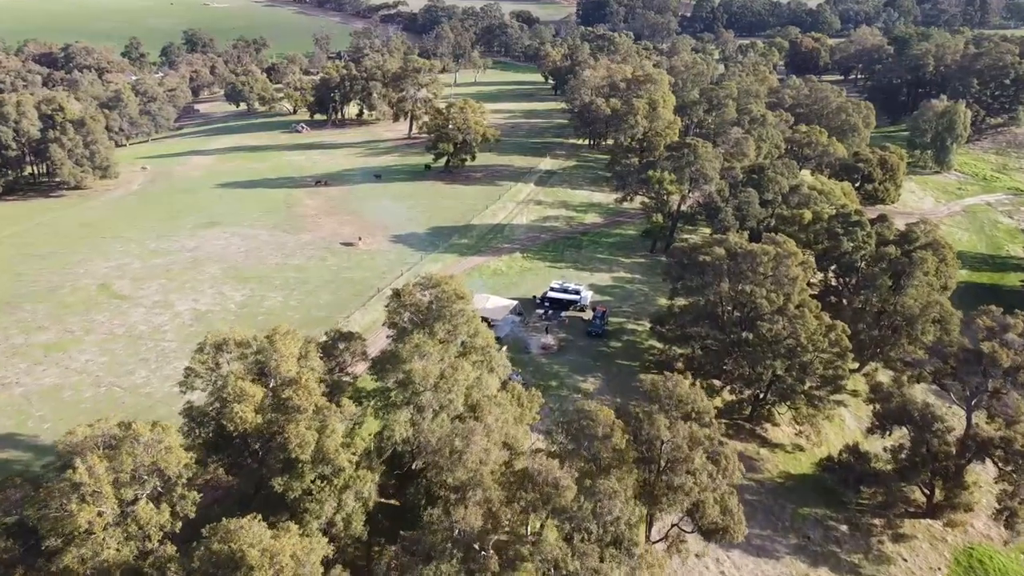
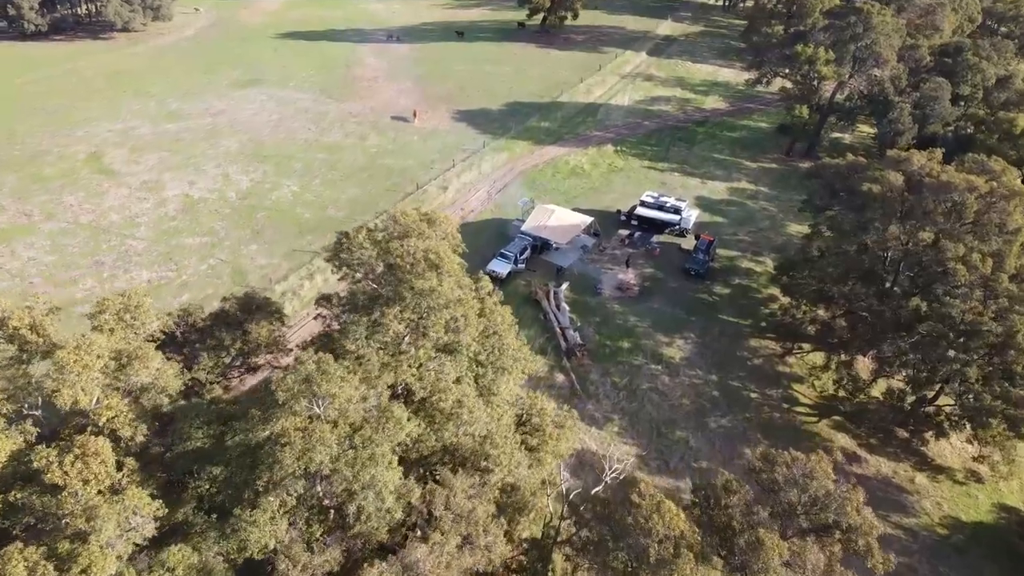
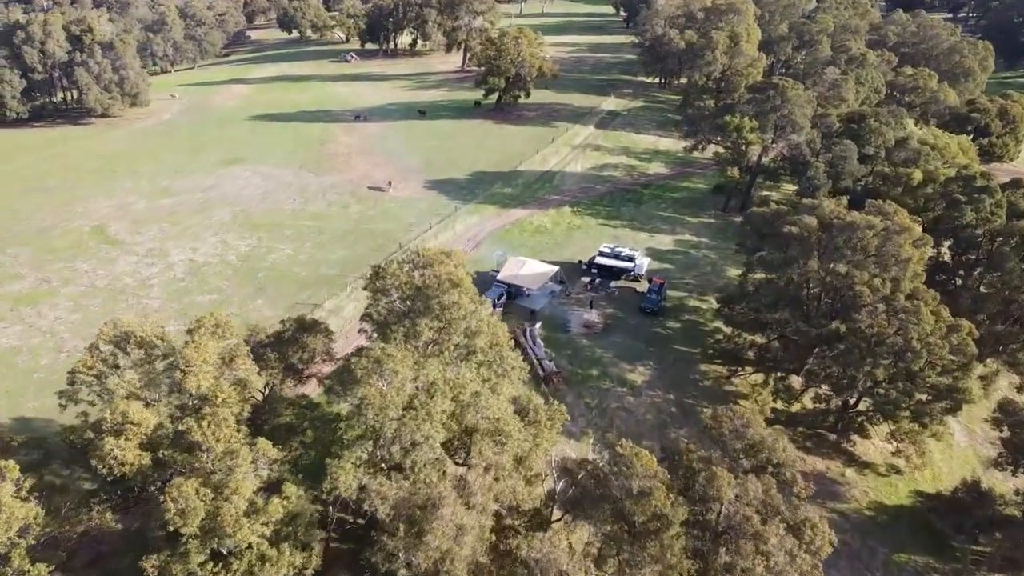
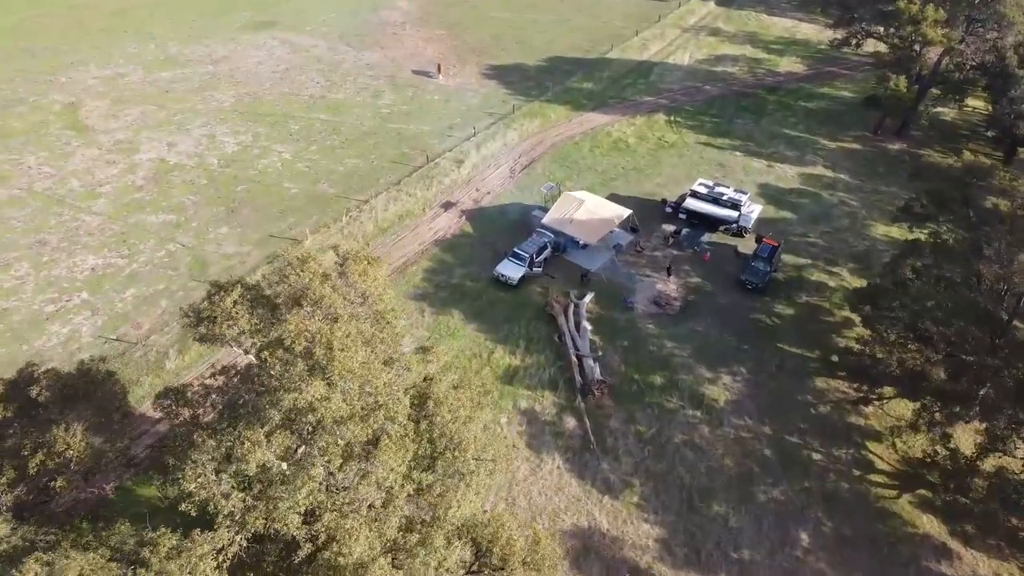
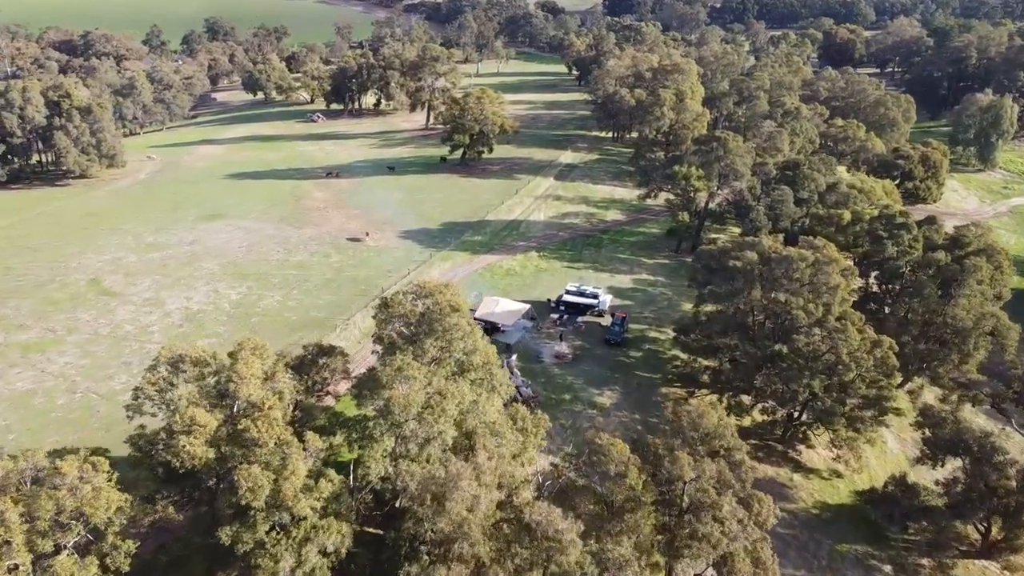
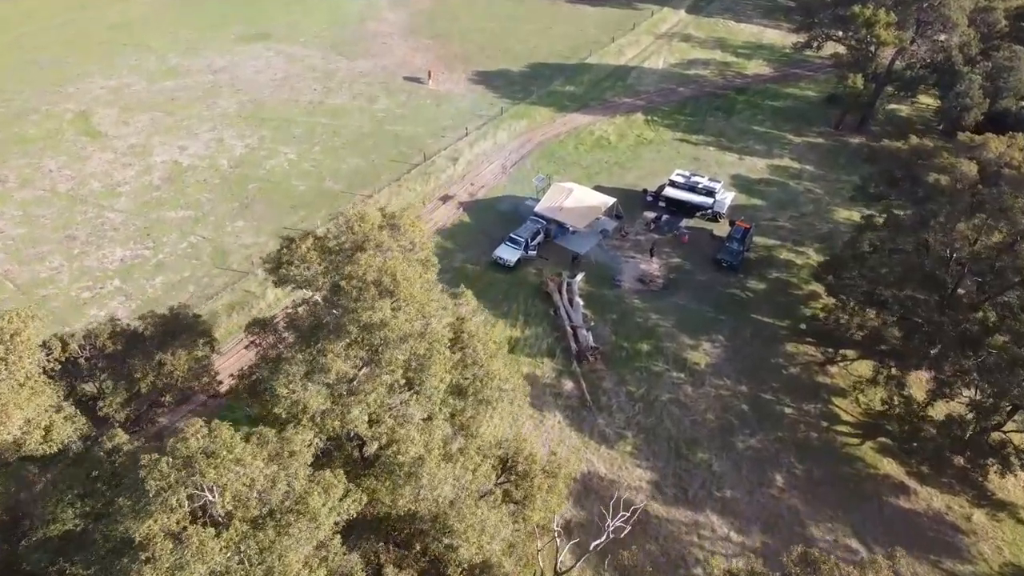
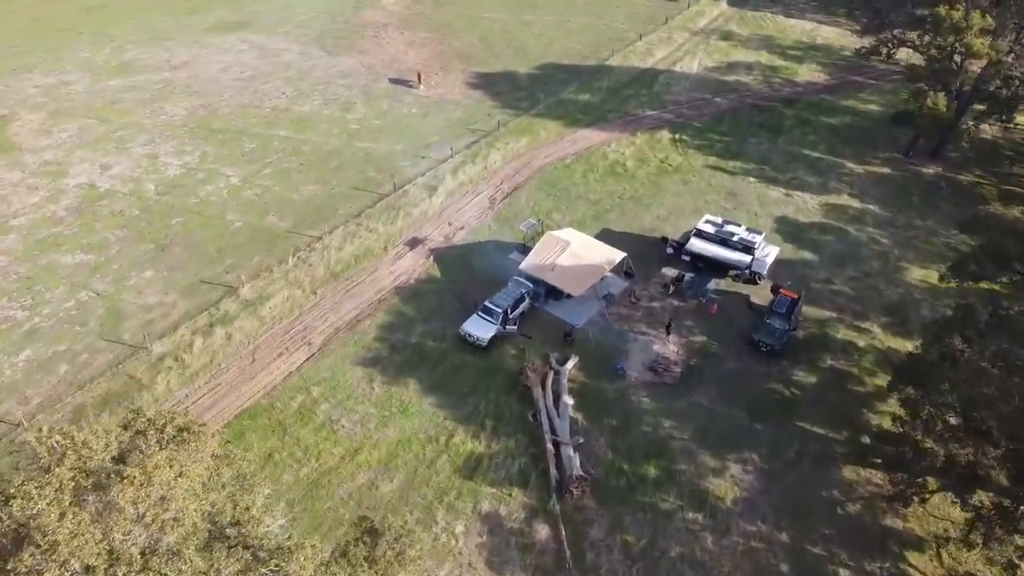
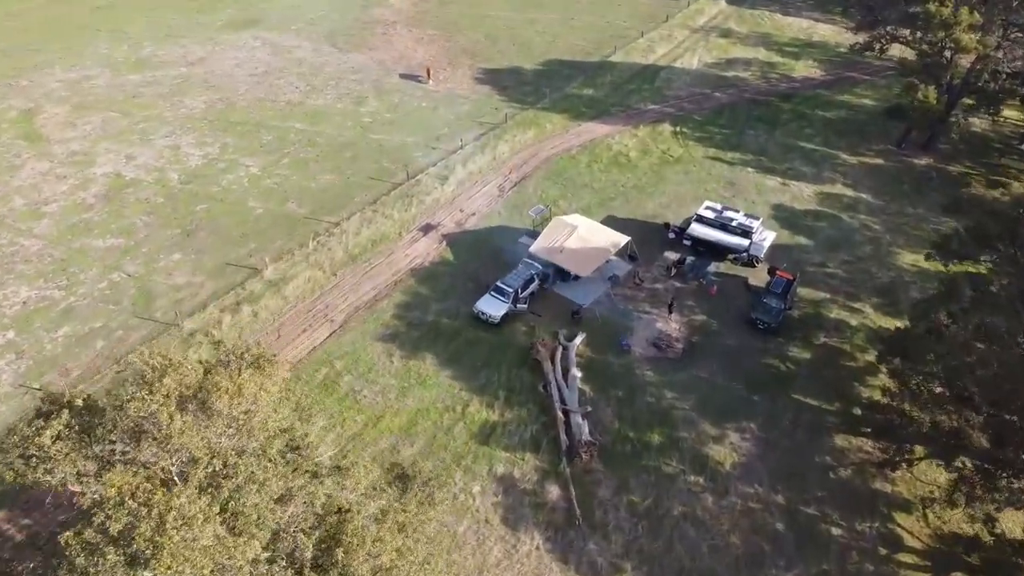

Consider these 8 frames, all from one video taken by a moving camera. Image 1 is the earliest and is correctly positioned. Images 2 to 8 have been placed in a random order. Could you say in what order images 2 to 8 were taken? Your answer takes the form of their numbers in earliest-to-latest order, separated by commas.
5, 3, 2, 6, 4, 8, 7
